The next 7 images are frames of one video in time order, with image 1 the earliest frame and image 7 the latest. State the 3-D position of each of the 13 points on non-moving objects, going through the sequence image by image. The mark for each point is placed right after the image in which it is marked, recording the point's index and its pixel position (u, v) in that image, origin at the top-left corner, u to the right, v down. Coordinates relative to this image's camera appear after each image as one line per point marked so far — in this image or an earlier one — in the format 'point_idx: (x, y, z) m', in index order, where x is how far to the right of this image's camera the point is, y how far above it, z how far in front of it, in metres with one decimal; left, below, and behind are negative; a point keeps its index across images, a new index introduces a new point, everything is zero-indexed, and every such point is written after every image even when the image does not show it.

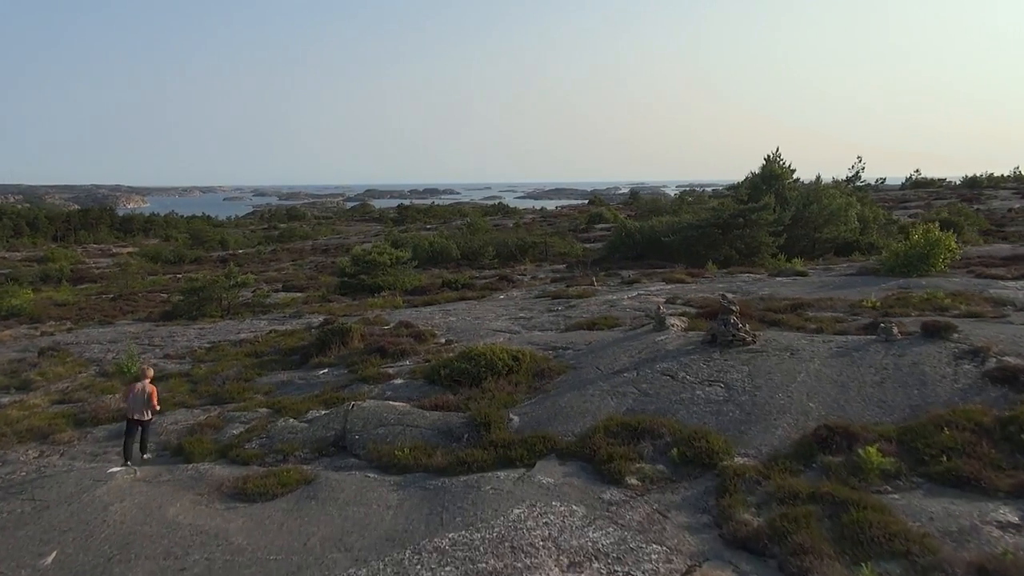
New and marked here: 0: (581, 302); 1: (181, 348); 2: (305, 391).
0: (+1.5, -0.3, +19.6) m
1: (-7.1, -1.3, +20.0) m
2: (-3.1, -1.5, +13.7) m
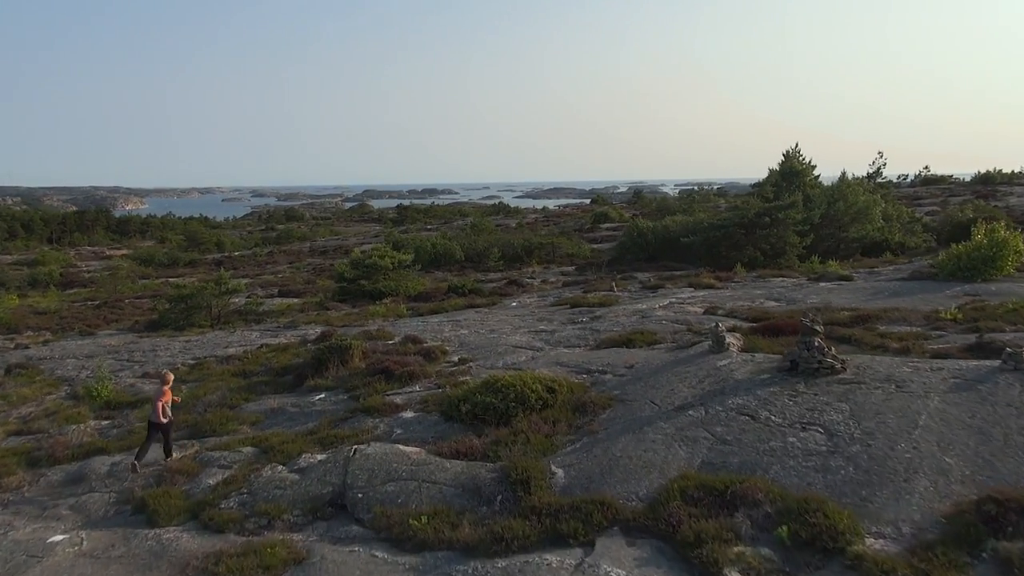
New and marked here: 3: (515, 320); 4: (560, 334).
0: (+1.8, -0.4, +17.6) m
1: (-6.8, -1.5, +18.0) m
2: (-2.7, -1.7, +11.7) m
3: (0.0, -0.6, +18.3) m
4: (+0.8, -0.8, +15.5) m
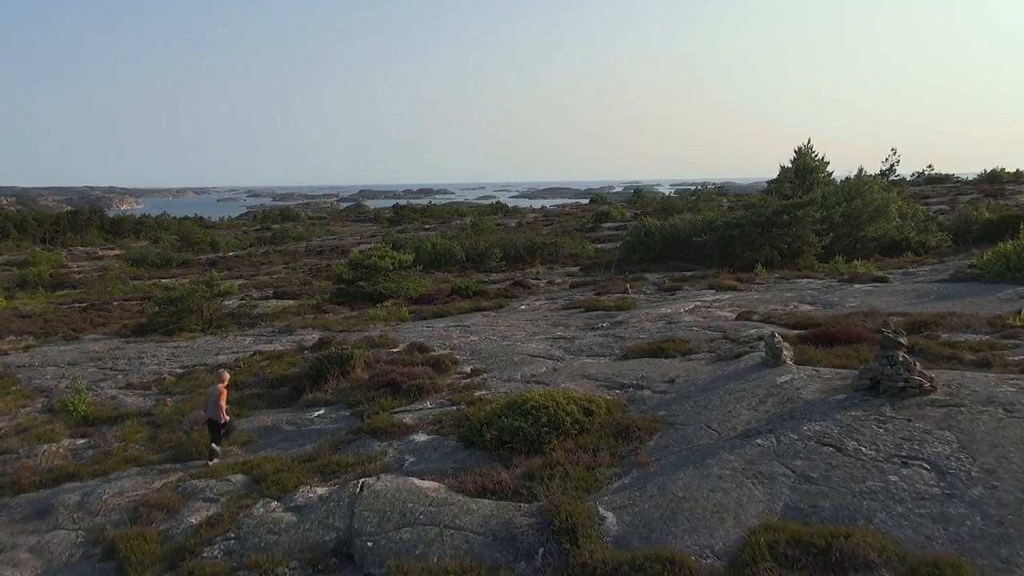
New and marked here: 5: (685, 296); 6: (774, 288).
0: (+2.0, -0.5, +16.3) m
1: (-6.5, -1.6, +16.7) m
2: (-2.4, -1.8, +10.4) m
3: (+0.3, -0.7, +17.0) m
4: (+1.0, -0.8, +14.2) m
5: (+3.6, -0.2, +19.4) m
6: (+5.5, 0.0, +19.5) m
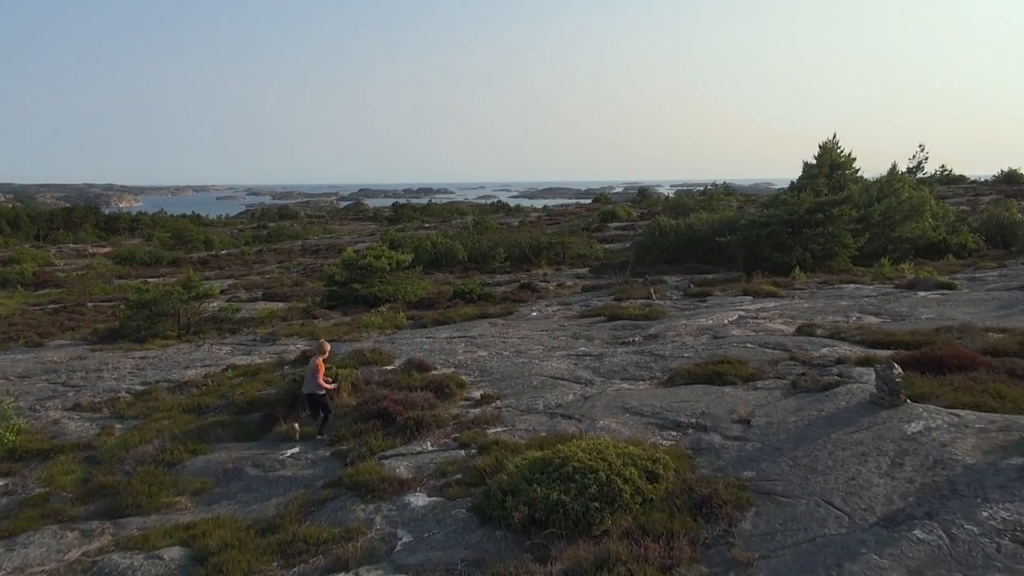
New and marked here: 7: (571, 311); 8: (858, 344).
0: (+2.3, -0.6, +14.0) m
1: (-6.3, -1.6, +14.3) m
2: (-2.2, -1.9, +8.1) m
3: (+0.5, -0.8, +14.7) m
4: (+1.3, -0.9, +11.8) m
5: (+3.8, -0.3, +17.1) m
6: (+5.7, -0.1, +17.1) m
7: (+1.2, -0.5, +19.4) m
8: (+4.0, -0.6, +10.9) m
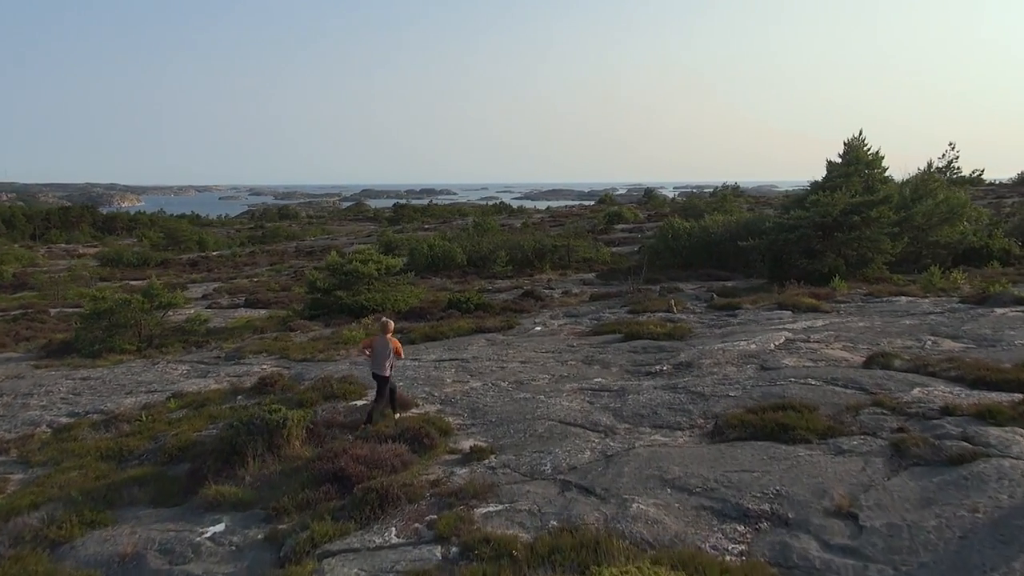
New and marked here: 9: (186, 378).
0: (+2.3, -0.8, +11.6) m
1: (-6.3, -1.8, +11.9) m
2: (-2.2, -2.0, +5.7) m
3: (+0.5, -1.0, +12.3) m
4: (+1.3, -1.1, +9.4) m
5: (+3.8, -0.5, +14.6) m
6: (+5.7, -0.4, +14.7) m
7: (+1.2, -0.7, +17.0) m
8: (+4.0, -0.8, +8.4) m
9: (-5.1, -1.4, +14.5) m
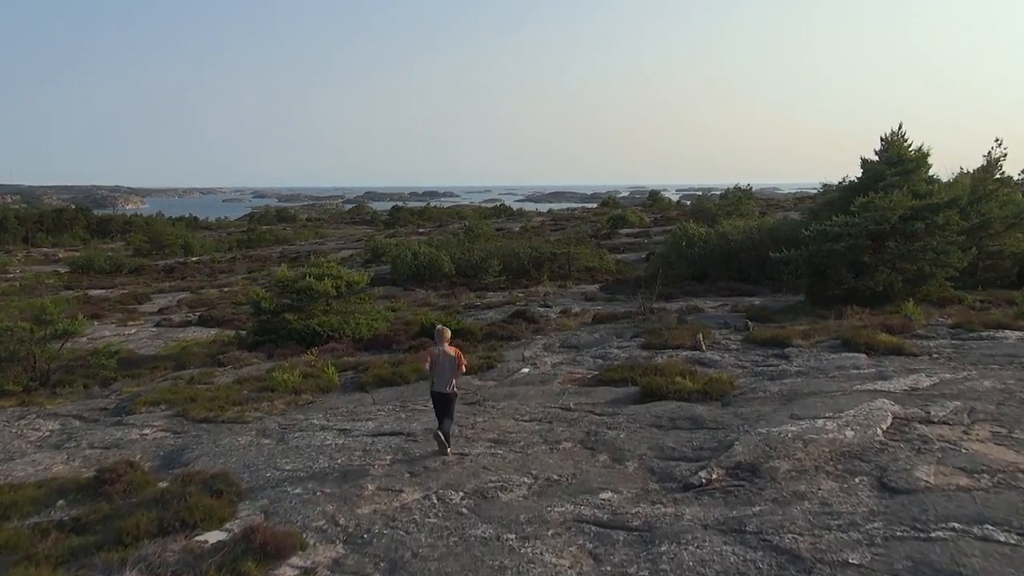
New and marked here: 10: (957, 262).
0: (+1.9, -1.2, +7.6) m
1: (-6.6, -2.2, +7.9) m
2: (-2.6, -2.4, +1.6) m
3: (+0.2, -1.4, +8.2) m
4: (+0.9, -1.5, +5.4) m
5: (+3.5, -0.9, +10.6) m
6: (+5.4, -0.8, +10.7) m
7: (+0.9, -1.1, +12.9) m
8: (+3.7, -1.2, +4.4) m
9: (-5.4, -1.8, +10.5) m
10: (+9.1, +0.6, +18.8) m
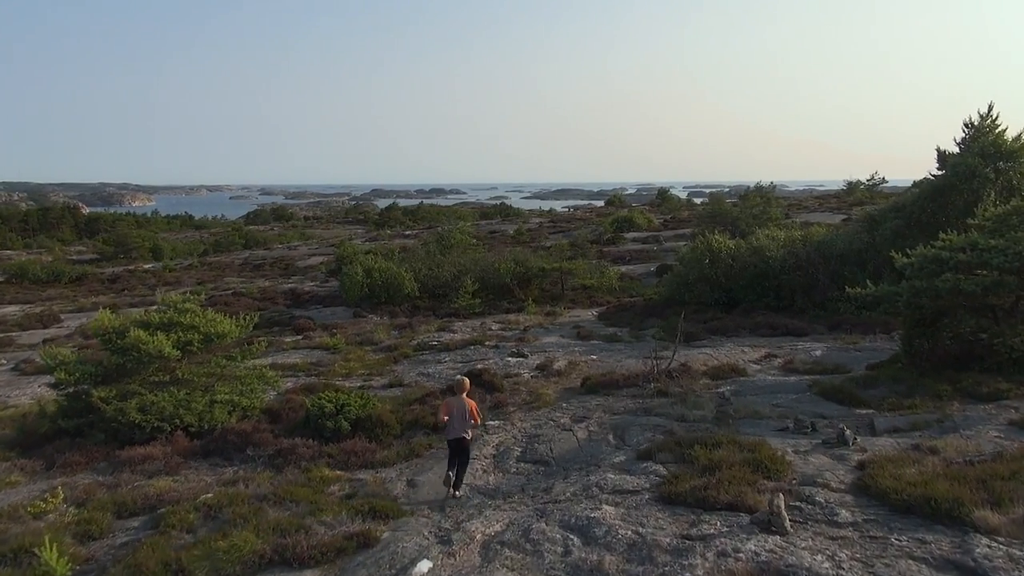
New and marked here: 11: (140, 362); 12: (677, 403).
0: (+1.1, -2.0, +0.7) m
1: (-7.5, -3.0, +1.2) m
2: (-3.5, -3.2, -5.1) m
3: (-0.7, -2.2, +1.4) m
4: (+0.1, -2.3, -1.4) m
5: (+2.7, -1.7, +3.8) m
6: (+4.6, -1.6, +3.8) m
7: (+0.1, -1.9, +6.1) m
8: (+2.8, -2.1, -2.4) m
9: (-6.2, -2.6, +3.8) m
10: (+8.3, -0.2, +12.0) m
11: (-4.9, -1.0, +12.3) m
12: (+2.1, -1.4, +11.6) m
